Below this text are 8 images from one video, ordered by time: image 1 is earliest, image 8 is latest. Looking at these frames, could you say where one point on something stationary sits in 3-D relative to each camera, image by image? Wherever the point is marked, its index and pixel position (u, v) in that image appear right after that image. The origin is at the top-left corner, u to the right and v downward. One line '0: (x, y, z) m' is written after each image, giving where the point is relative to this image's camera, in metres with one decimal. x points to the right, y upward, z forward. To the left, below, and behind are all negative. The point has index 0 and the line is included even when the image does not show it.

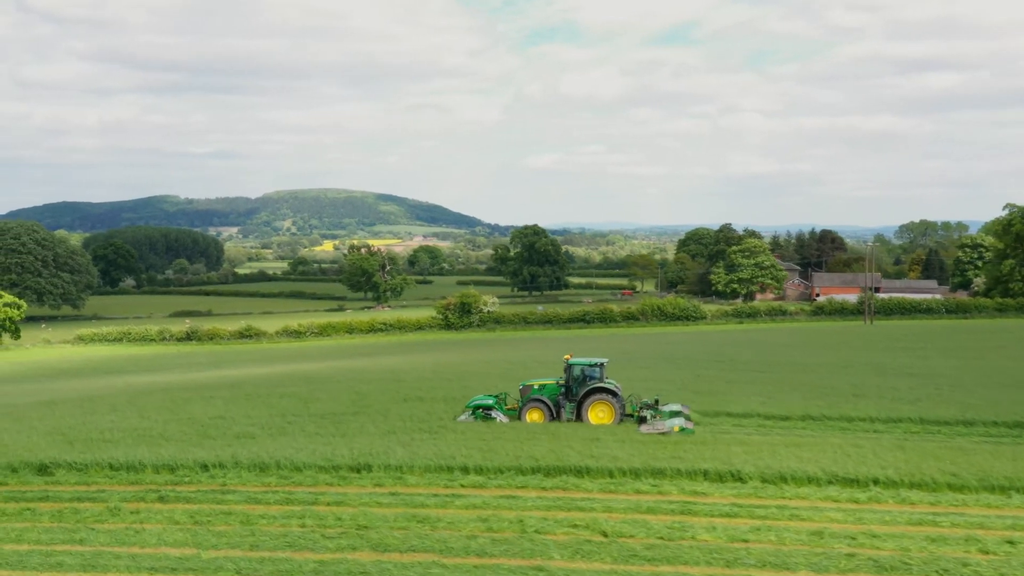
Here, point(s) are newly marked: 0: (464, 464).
0: (-0.7, -2.3, +16.6) m
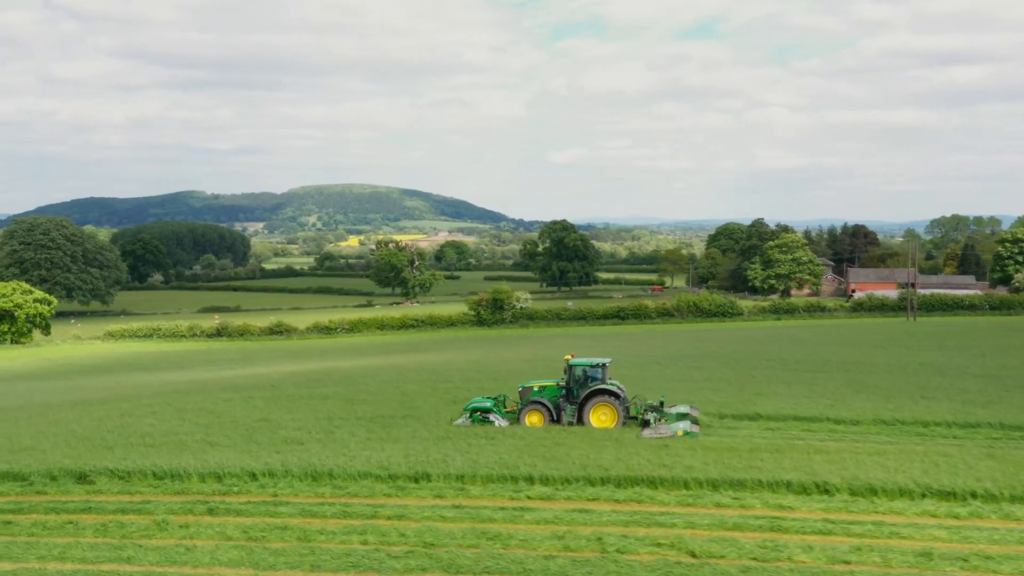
0: (+0.2, -2.3, +15.6) m
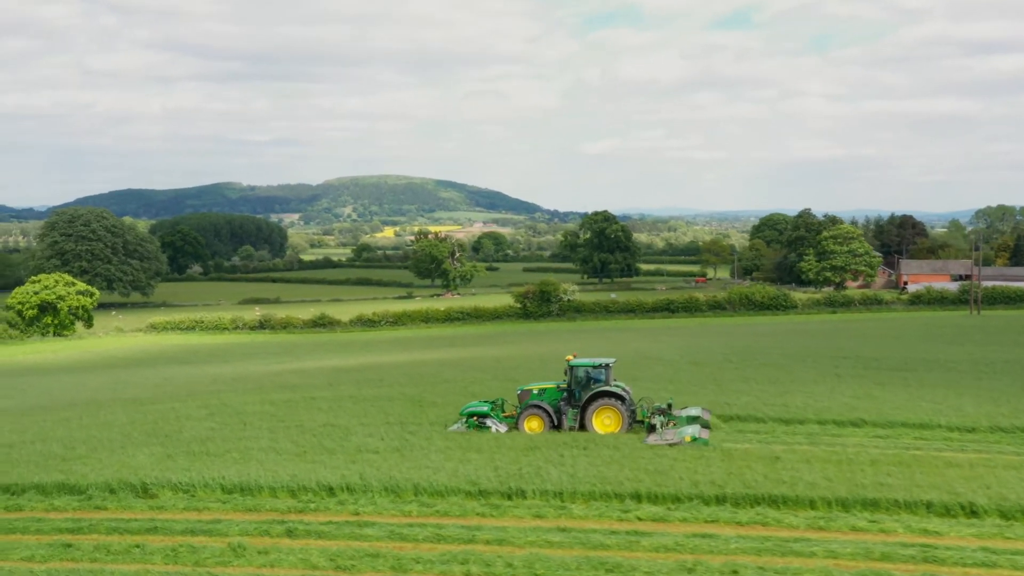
0: (+1.4, -2.3, +14.1) m
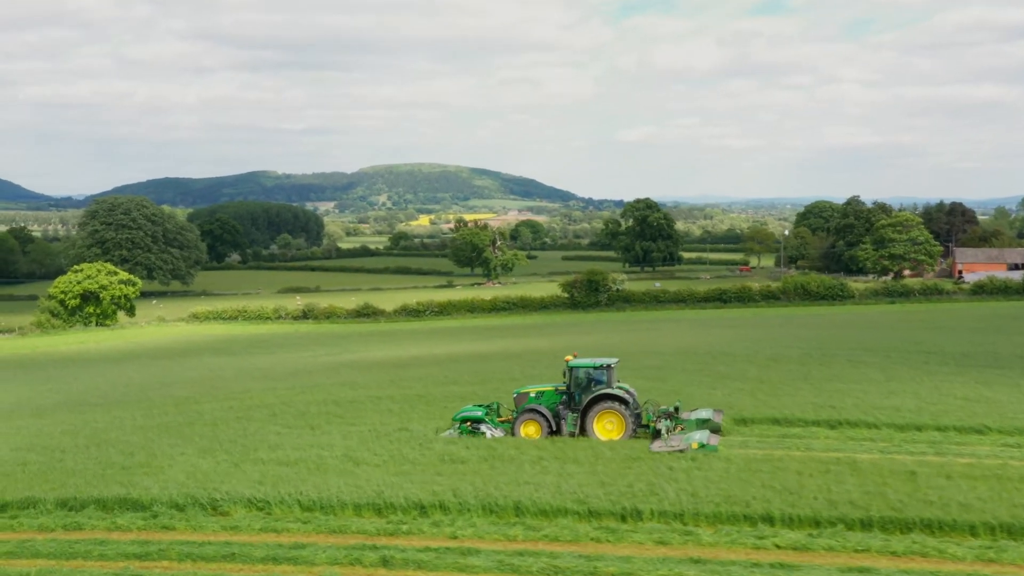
0: (+2.5, -2.2, +12.5) m
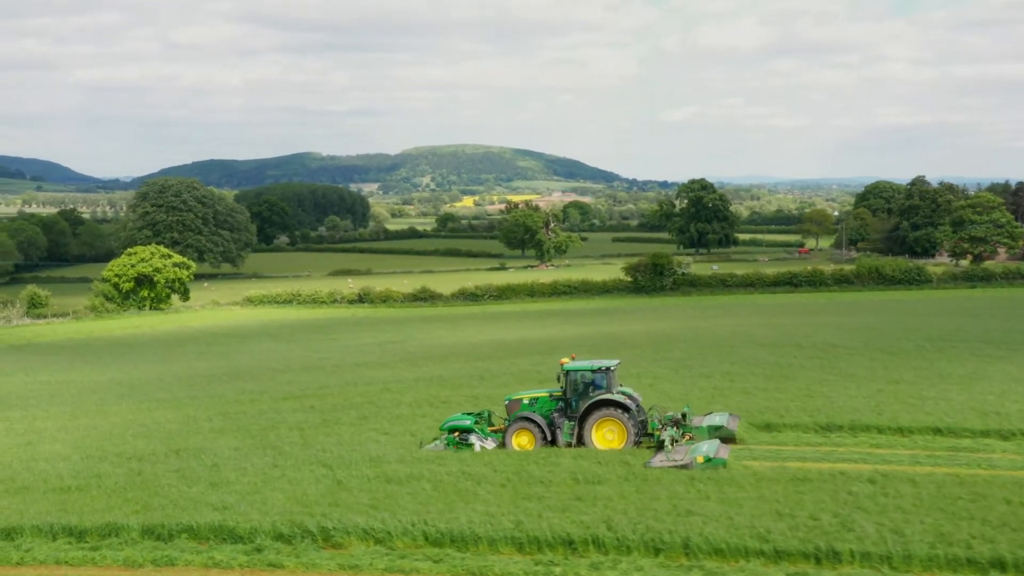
0: (+4.0, -2.2, +10.4) m
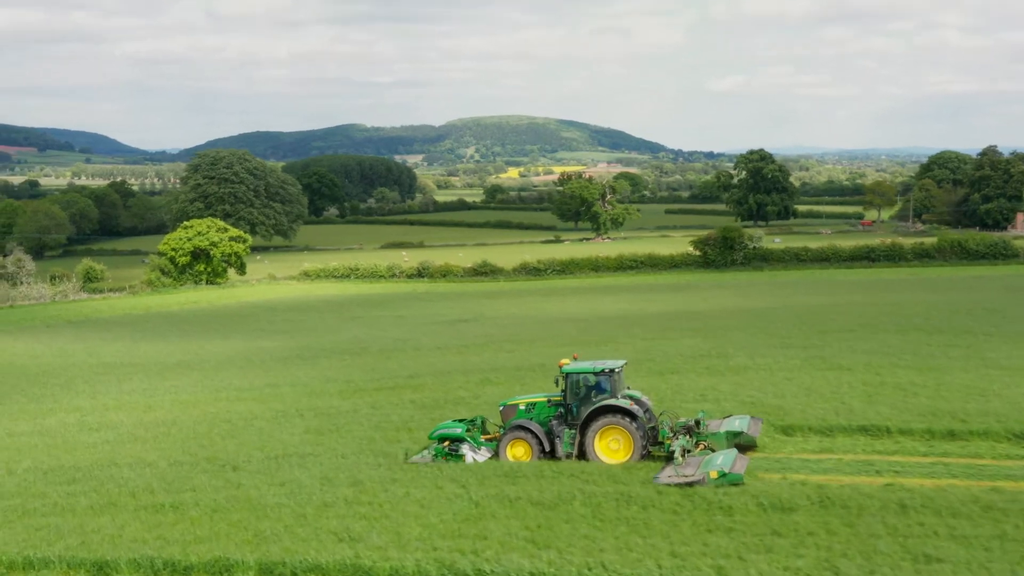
0: (+5.5, -2.2, +8.2) m
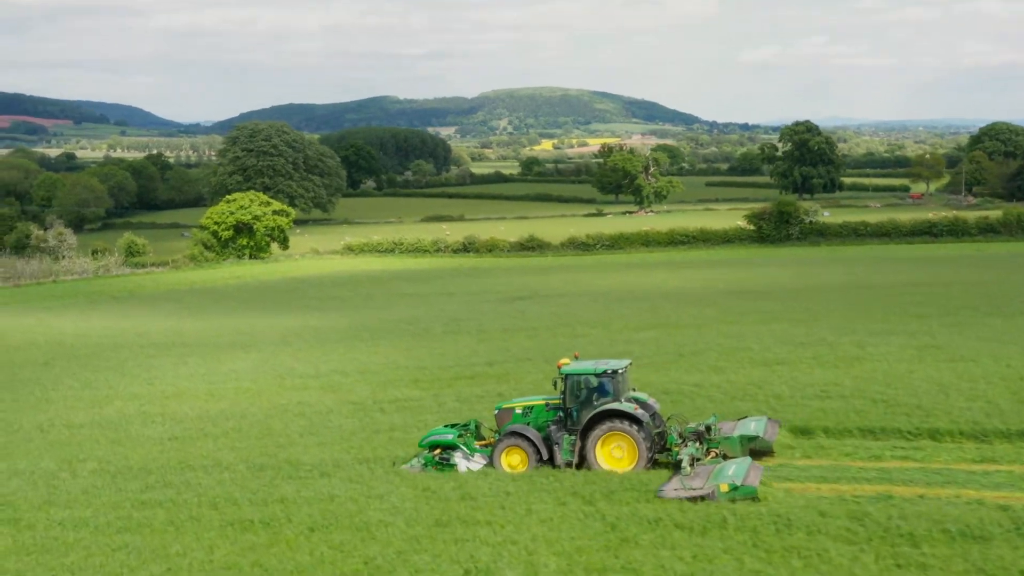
0: (+6.5, -2.2, +6.5) m
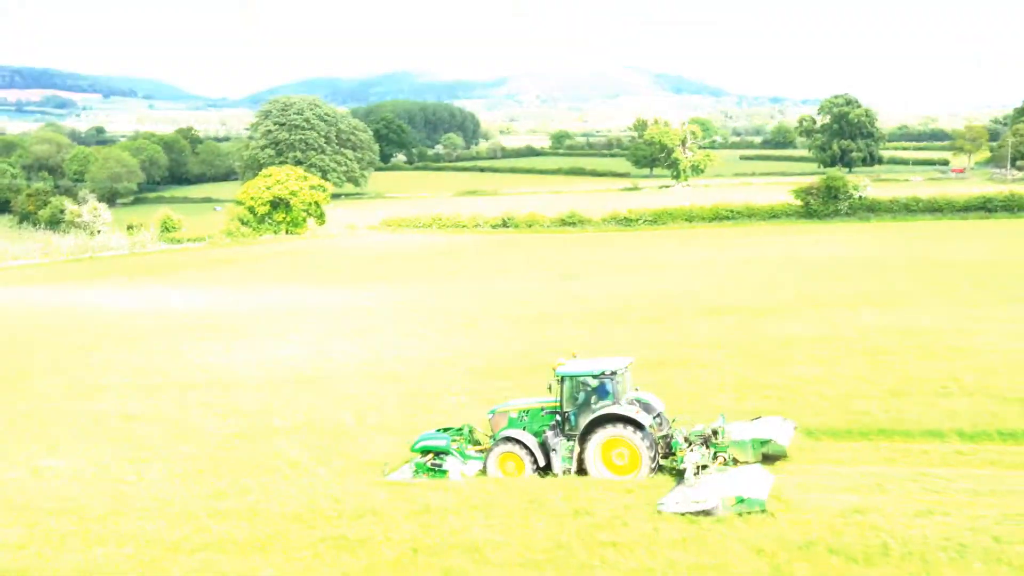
0: (+7.5, -2.3, +5.2) m
